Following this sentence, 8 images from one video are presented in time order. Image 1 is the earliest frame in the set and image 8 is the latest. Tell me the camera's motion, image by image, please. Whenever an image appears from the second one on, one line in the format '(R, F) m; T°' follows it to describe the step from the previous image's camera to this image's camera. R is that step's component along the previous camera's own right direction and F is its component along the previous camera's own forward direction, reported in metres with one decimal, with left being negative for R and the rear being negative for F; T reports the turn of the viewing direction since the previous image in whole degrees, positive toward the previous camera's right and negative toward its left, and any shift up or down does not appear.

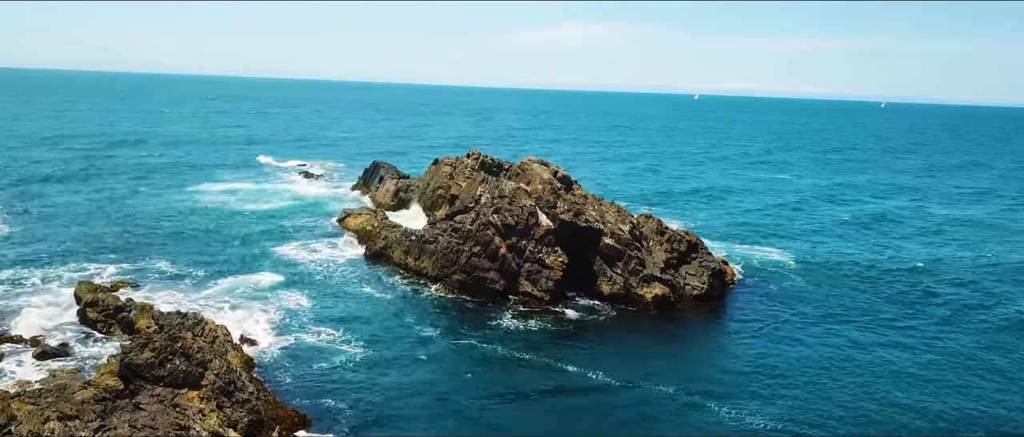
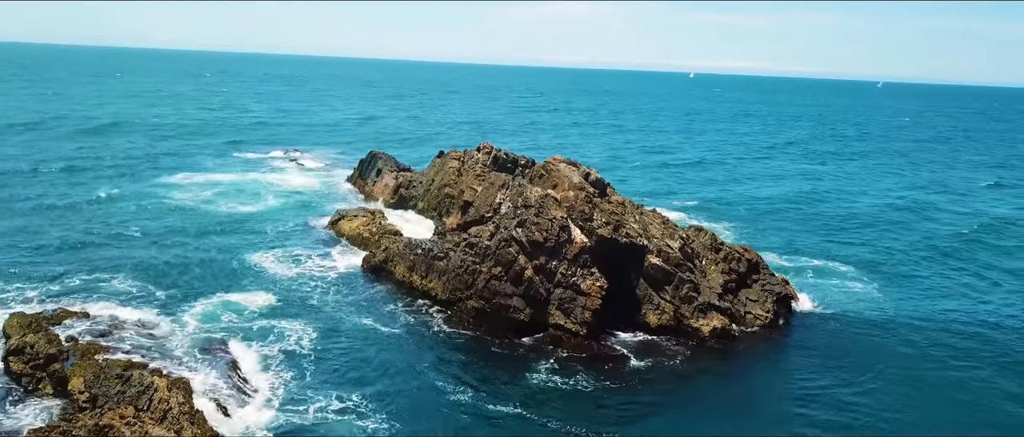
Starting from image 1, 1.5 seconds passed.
(-1.3, +6.5) m; 0°
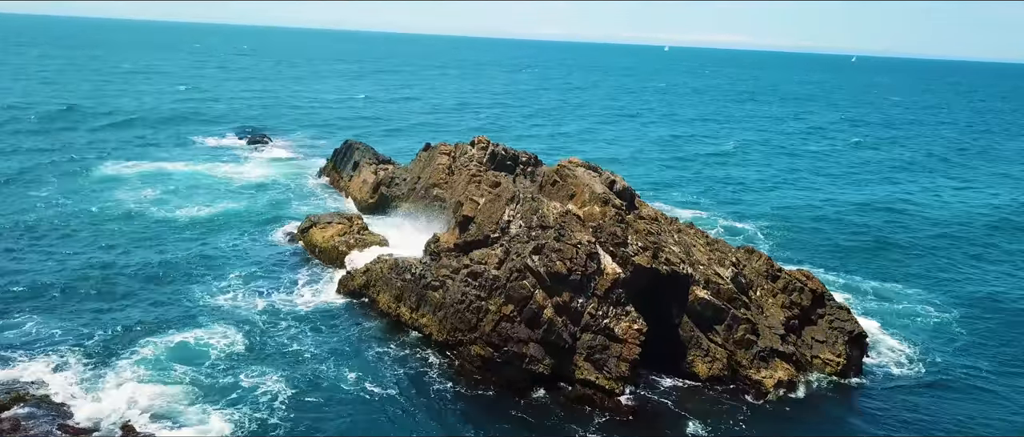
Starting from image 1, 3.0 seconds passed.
(-1.2, +6.5) m; +2°
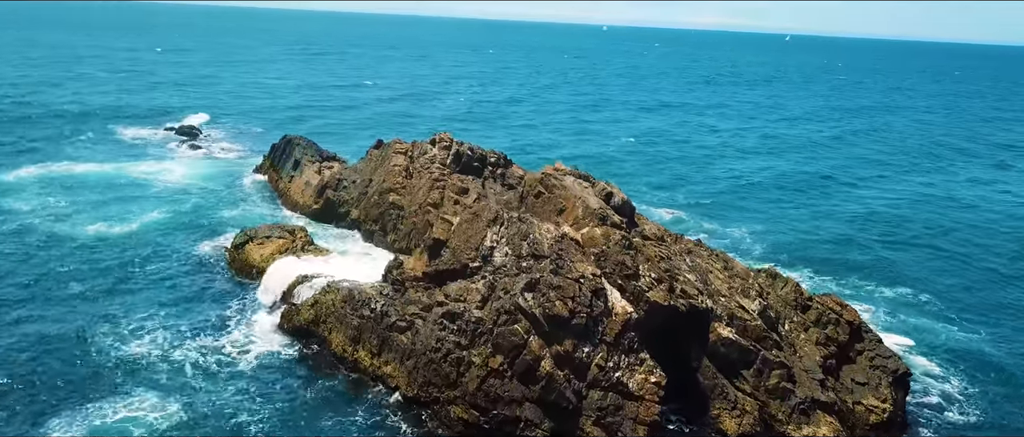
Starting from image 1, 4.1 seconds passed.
(-1.1, +5.0) m; +4°
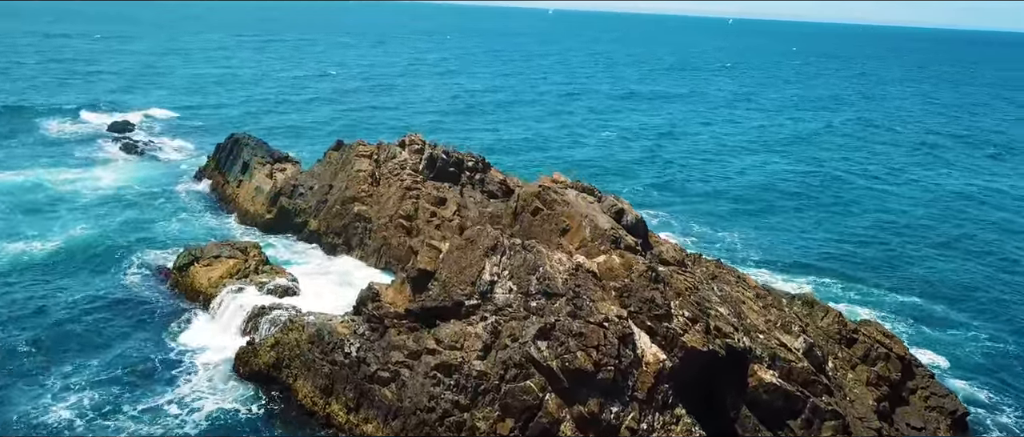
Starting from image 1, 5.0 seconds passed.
(-1.2, +3.7) m; +4°
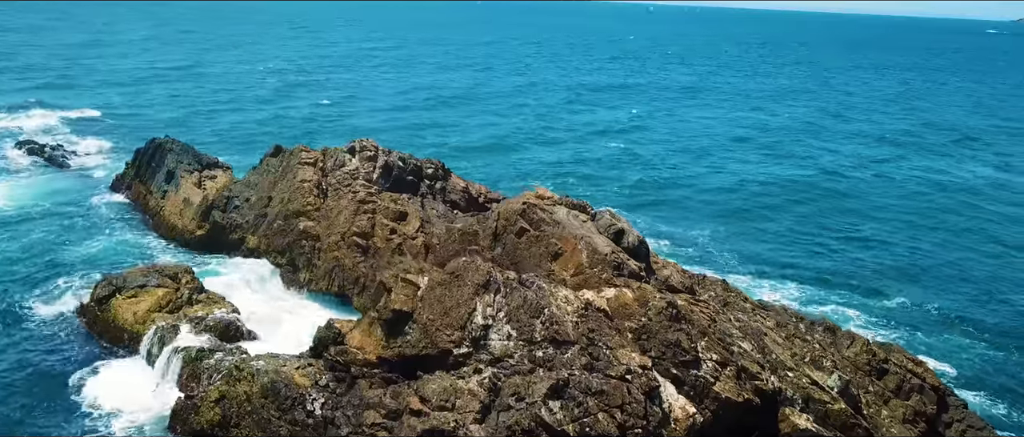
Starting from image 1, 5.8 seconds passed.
(-1.3, +3.0) m; +5°
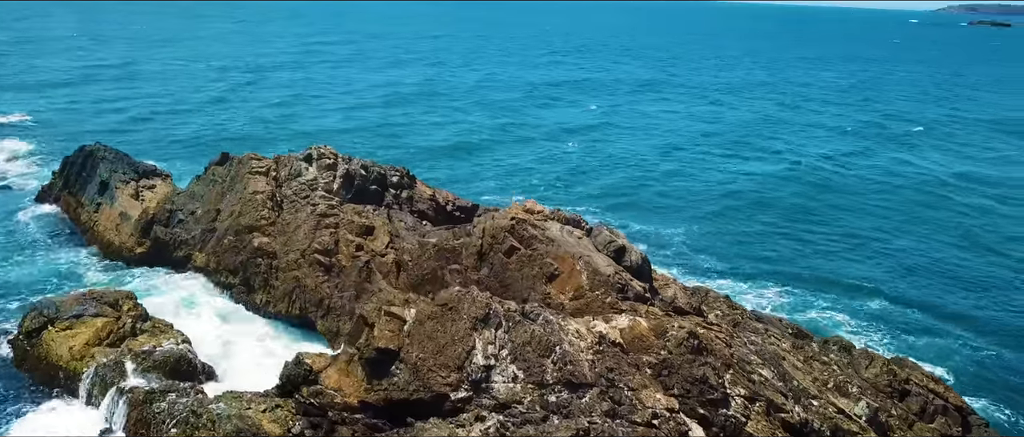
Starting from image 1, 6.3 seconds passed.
(-1.0, +1.9) m; +4°
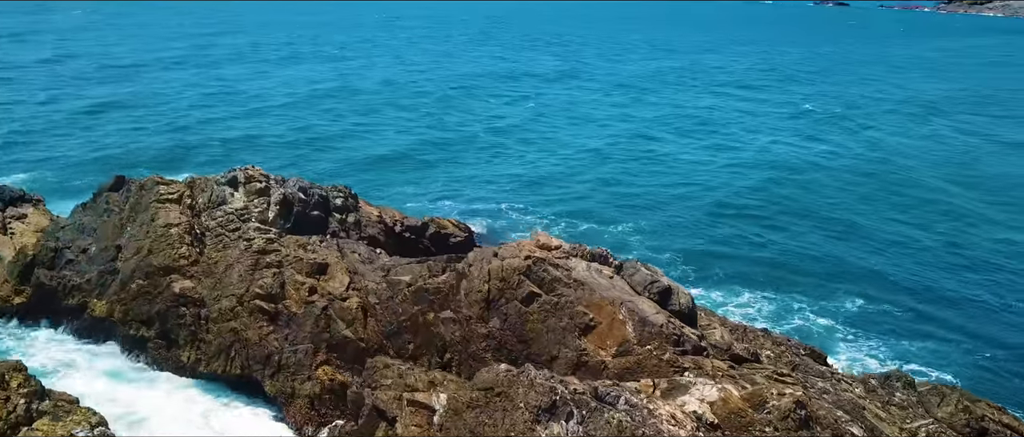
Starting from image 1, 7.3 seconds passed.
(-2.6, +3.4) m; +9°
